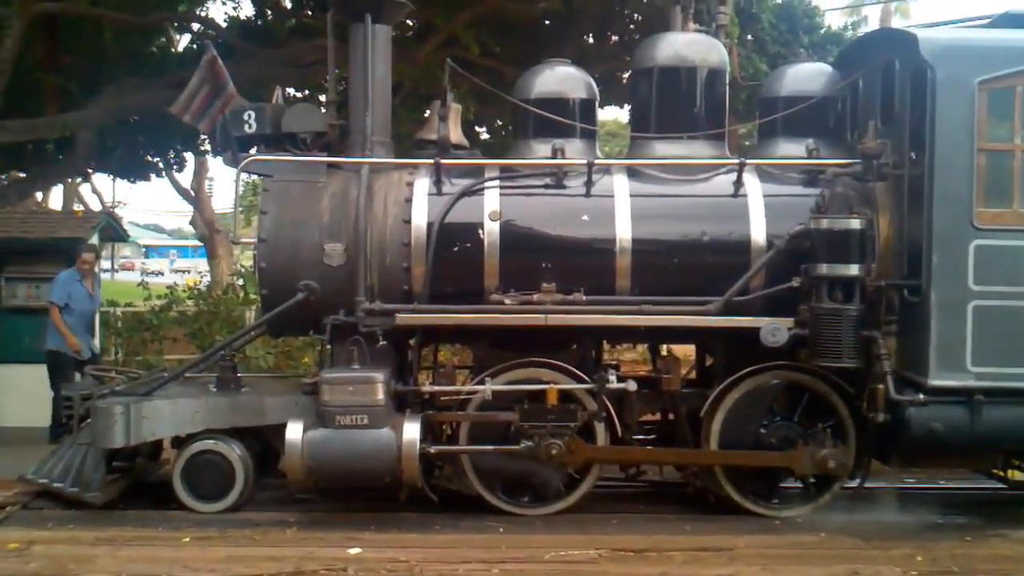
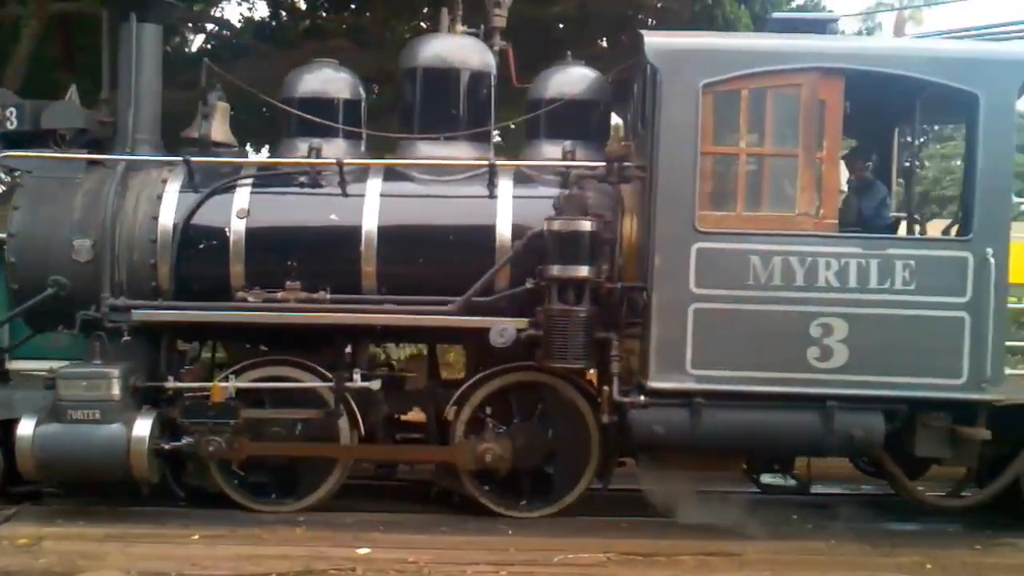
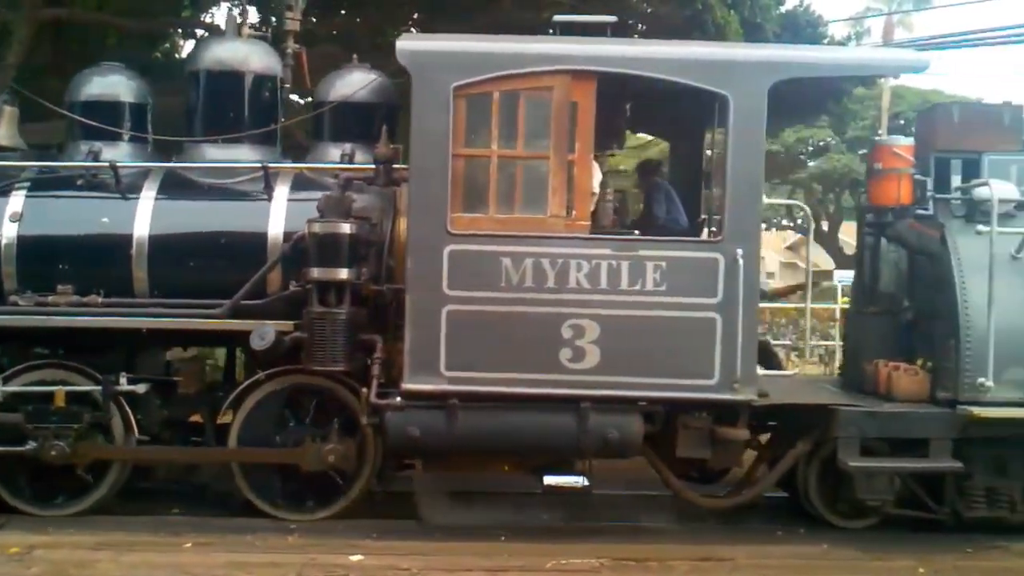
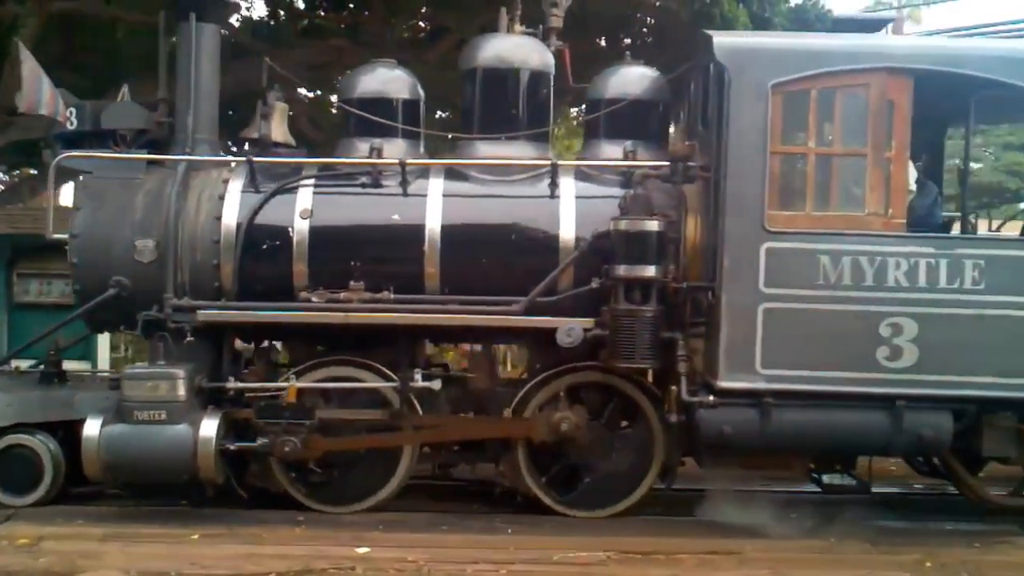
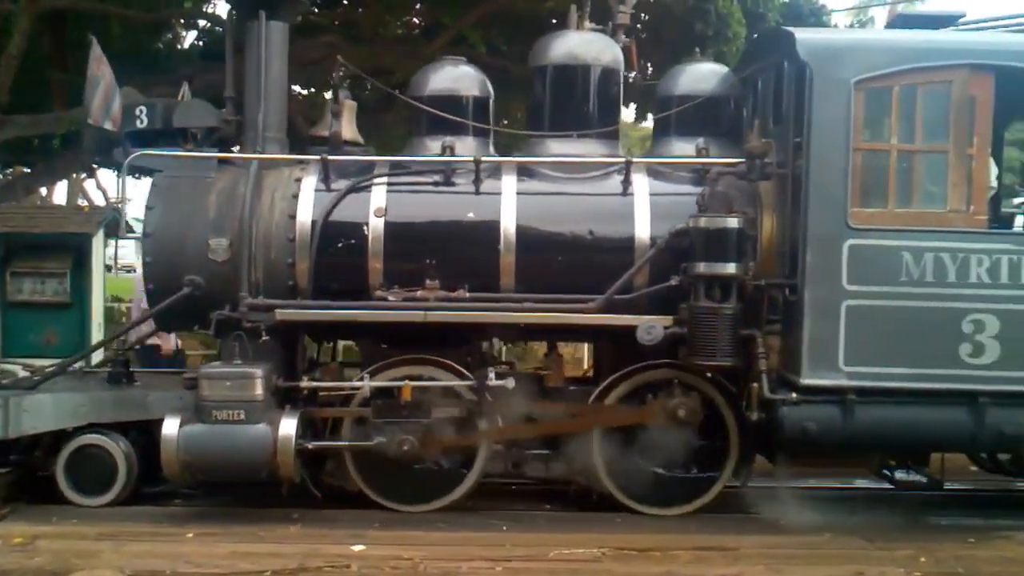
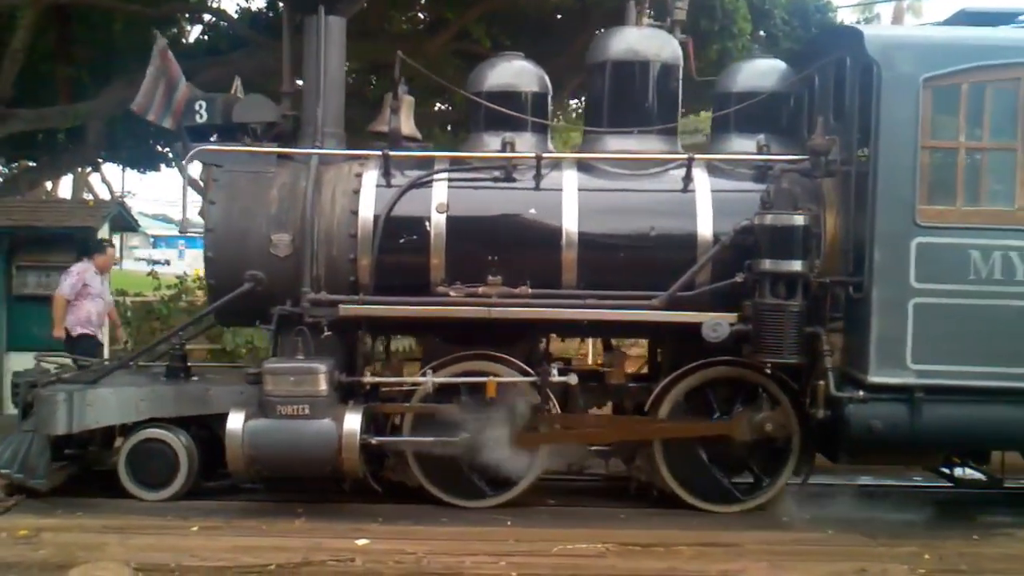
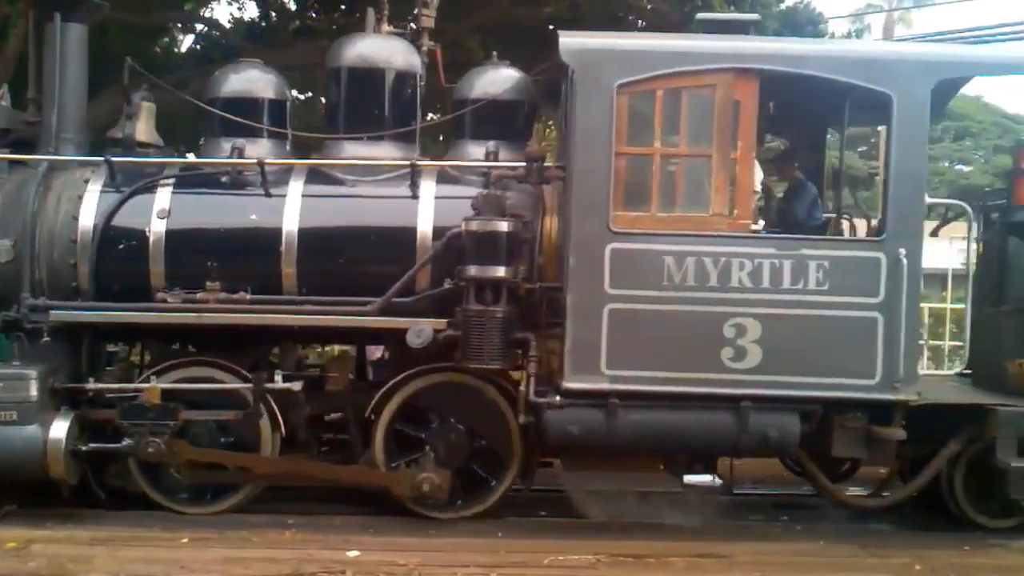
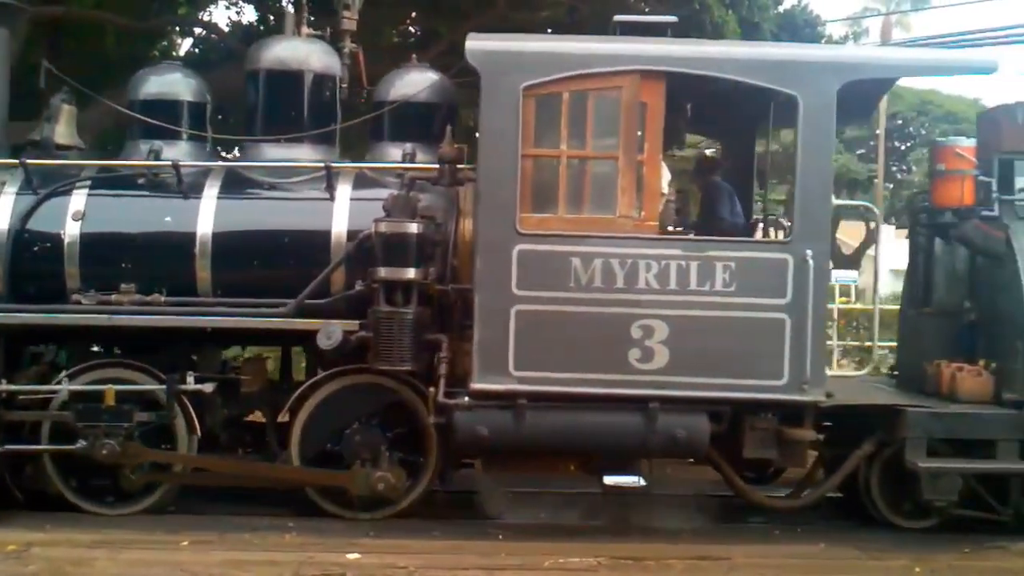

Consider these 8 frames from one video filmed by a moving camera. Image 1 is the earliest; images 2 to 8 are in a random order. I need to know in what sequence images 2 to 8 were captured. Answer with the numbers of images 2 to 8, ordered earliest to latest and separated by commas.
6, 5, 4, 2, 7, 8, 3
